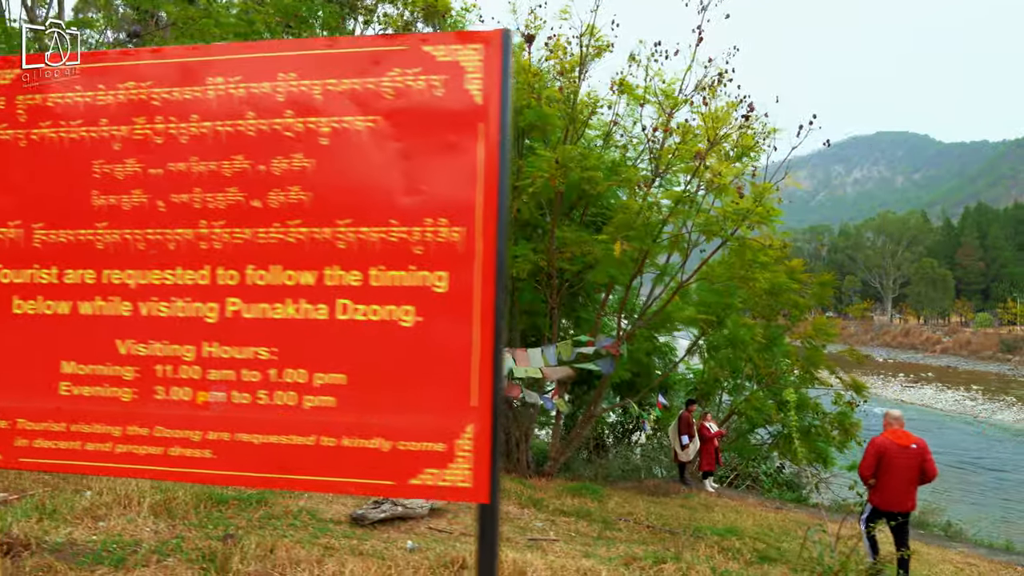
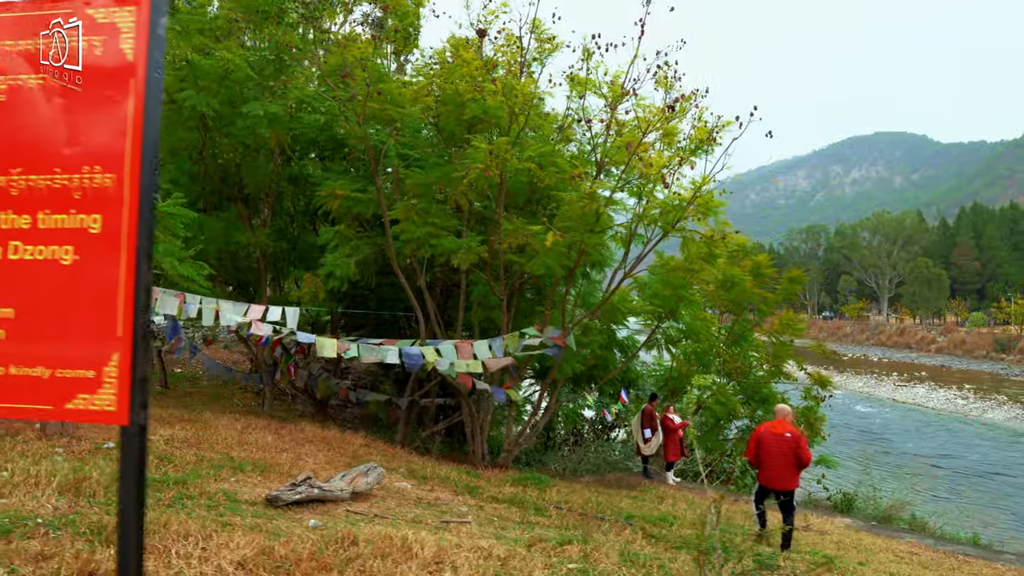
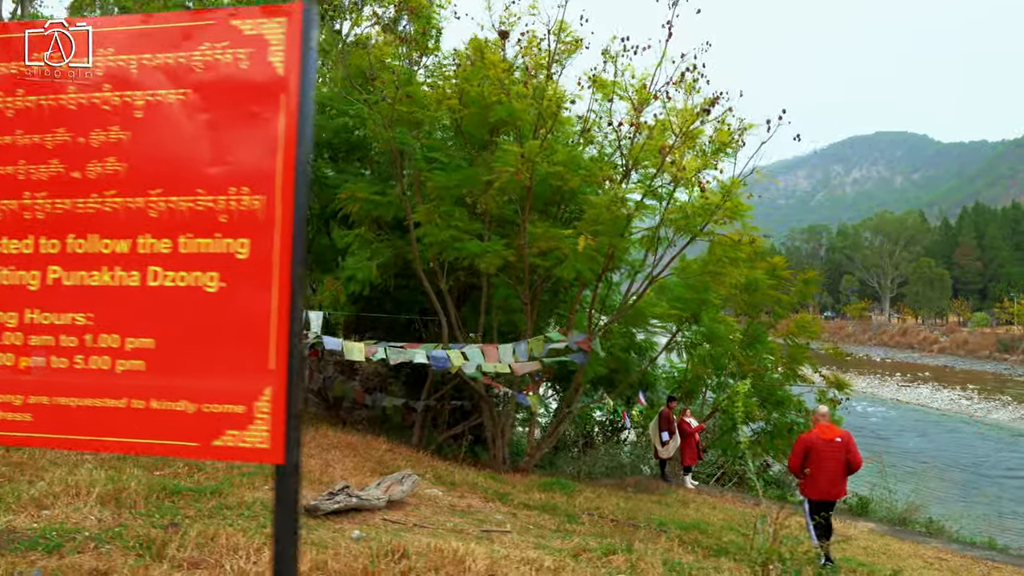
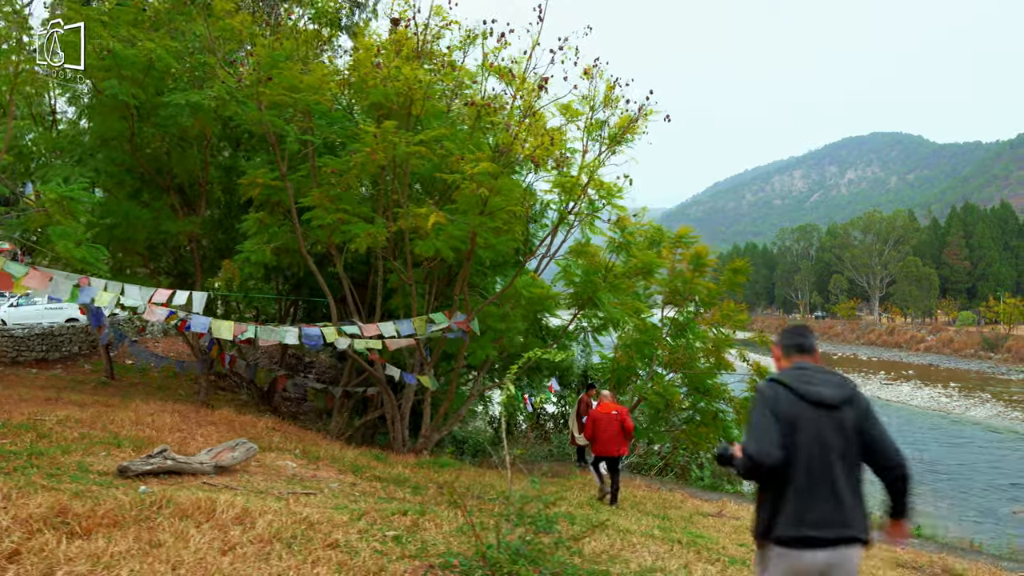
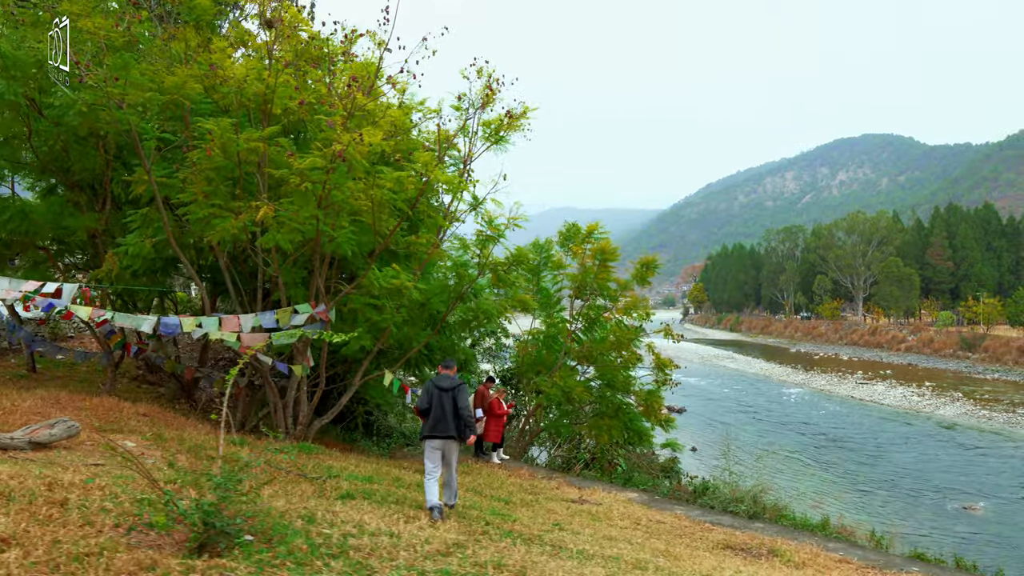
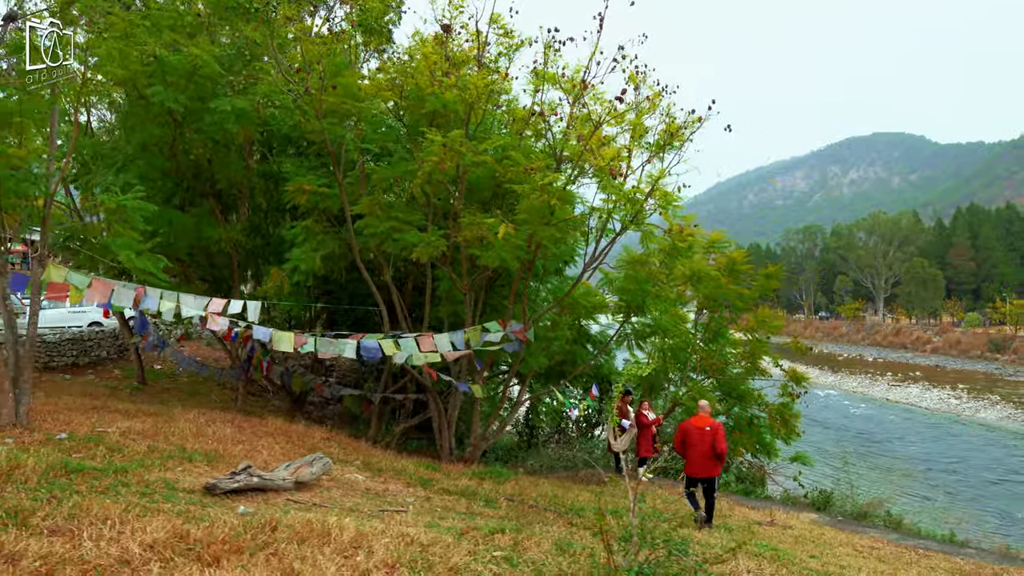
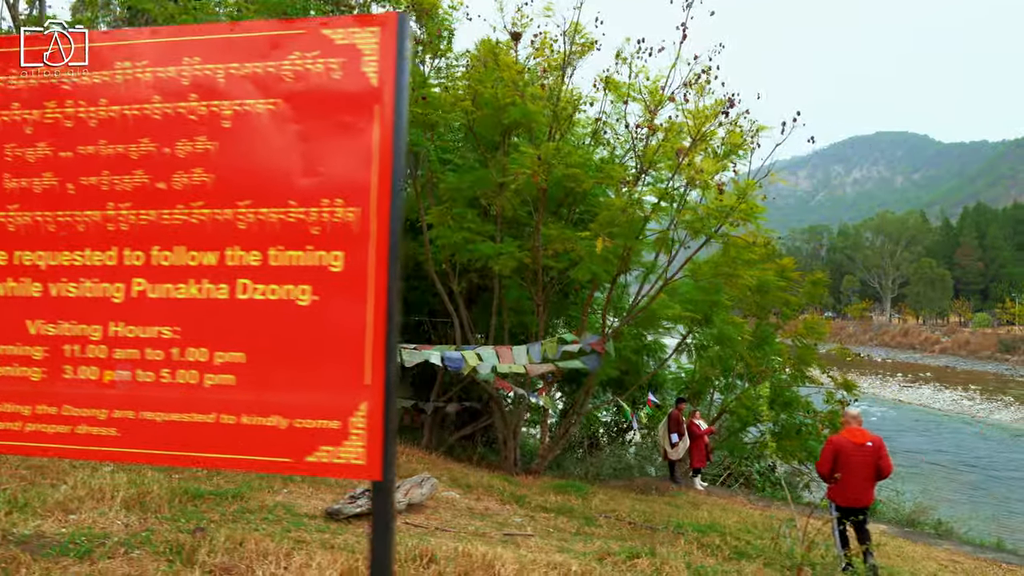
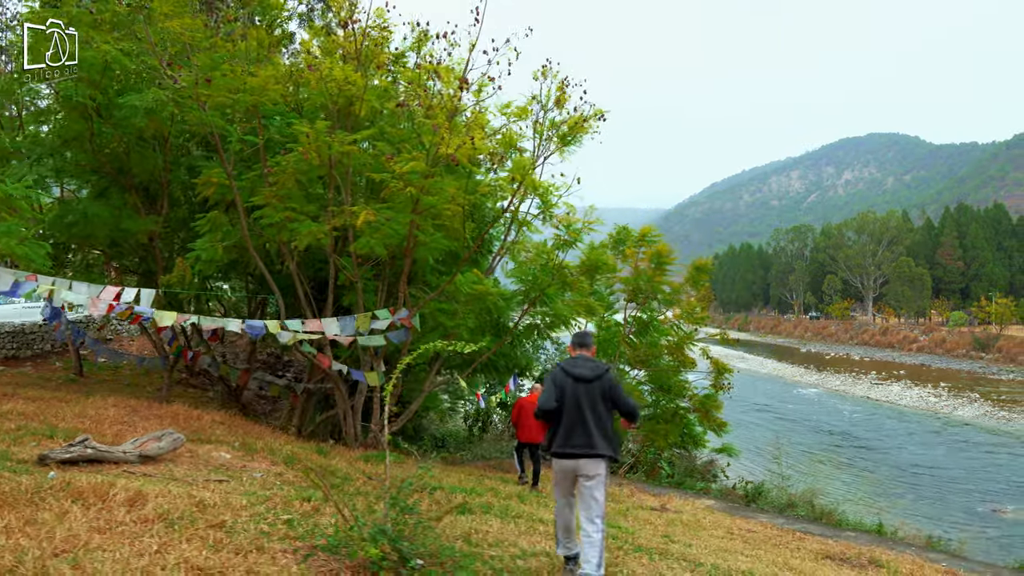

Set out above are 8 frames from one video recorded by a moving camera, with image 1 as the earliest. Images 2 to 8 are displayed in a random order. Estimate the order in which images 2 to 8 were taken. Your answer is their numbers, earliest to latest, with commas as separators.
7, 3, 2, 6, 4, 8, 5
